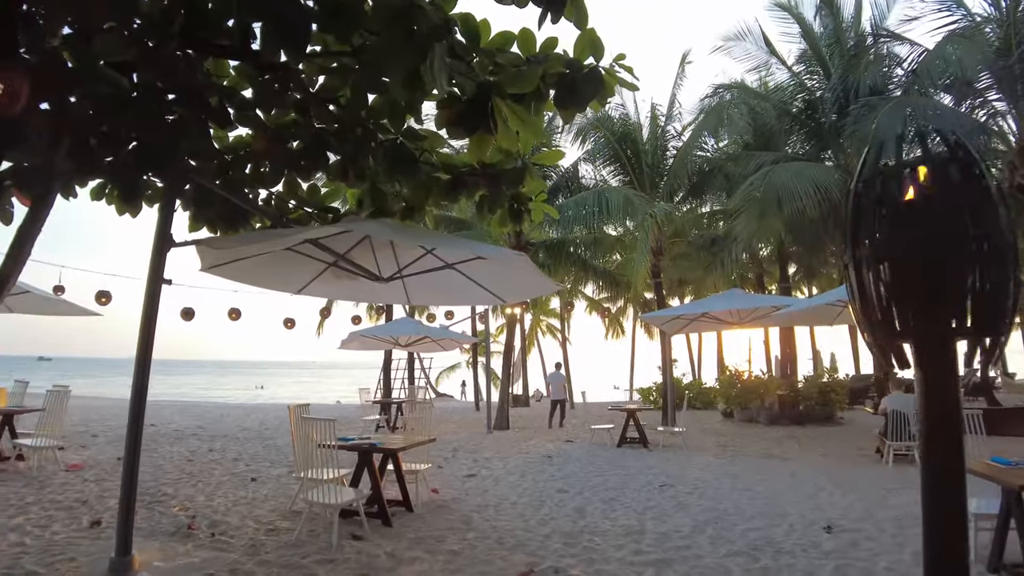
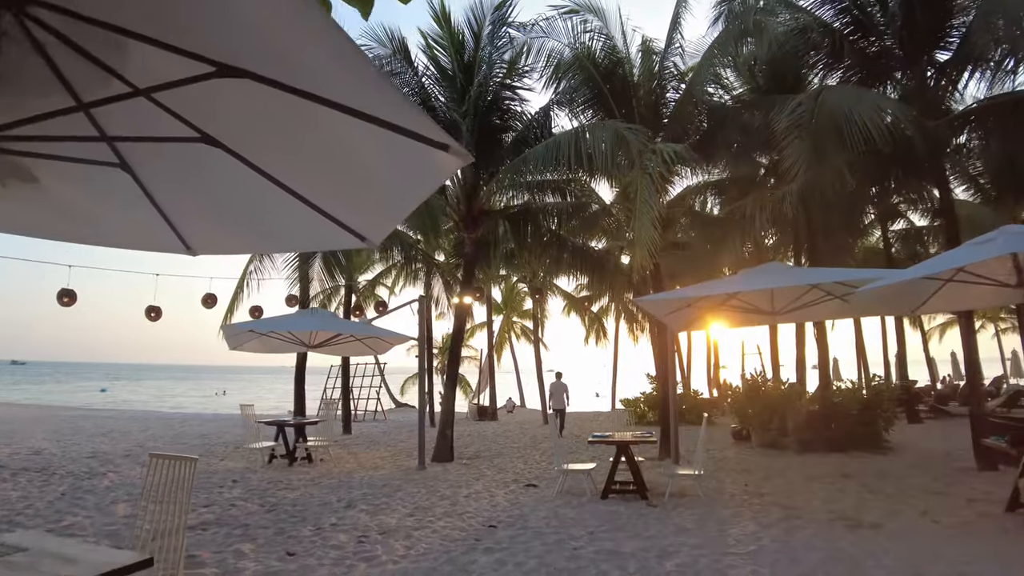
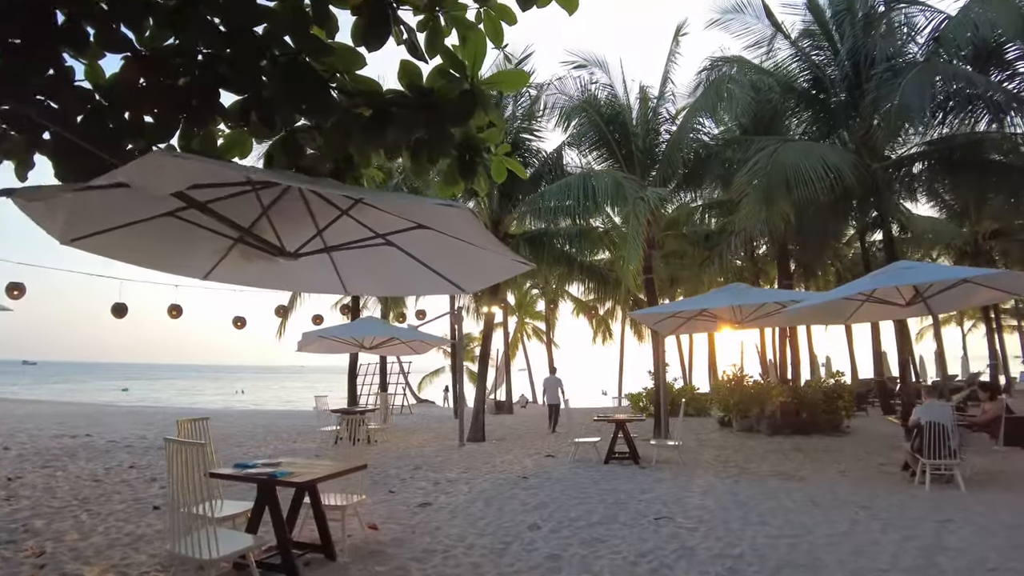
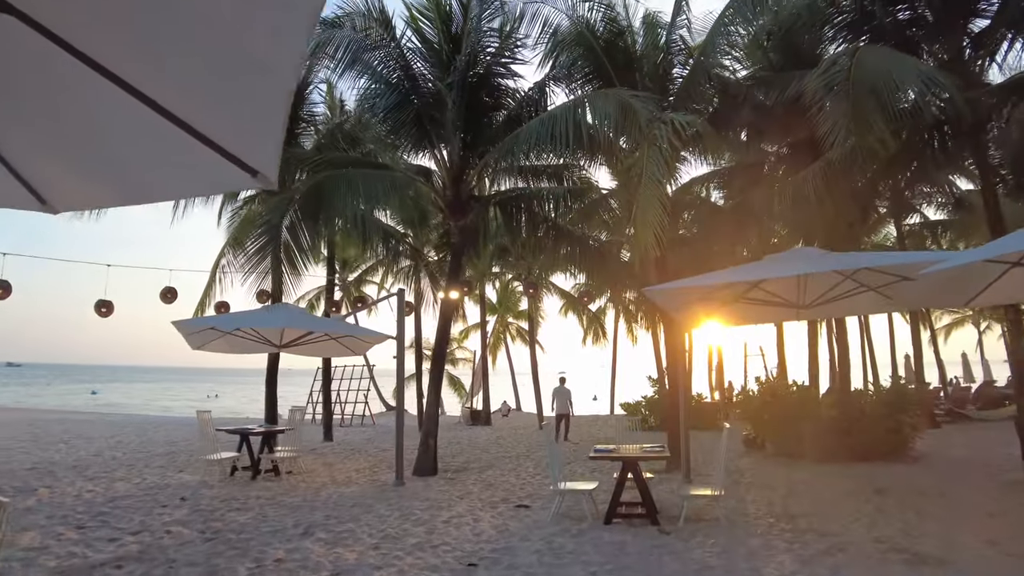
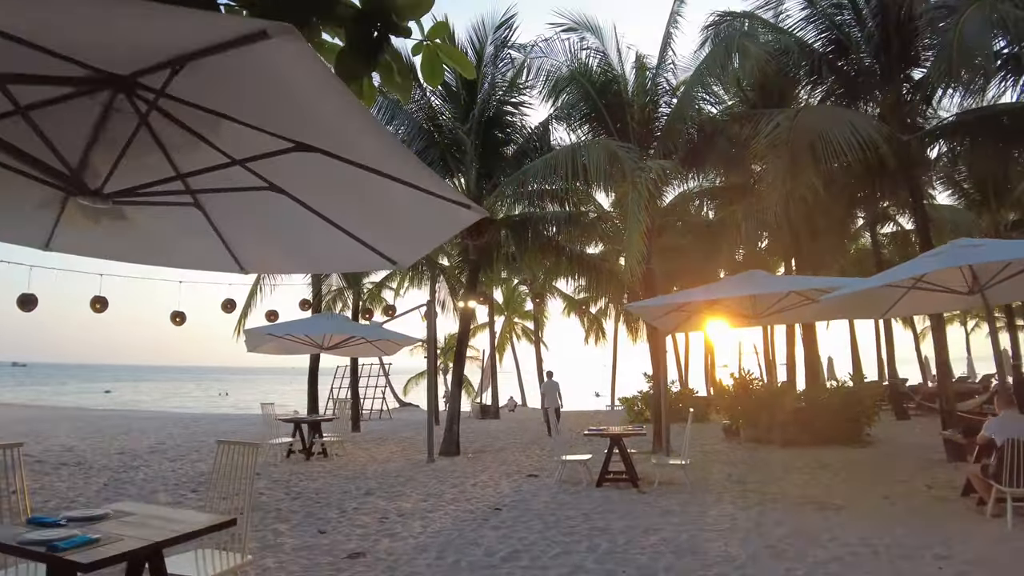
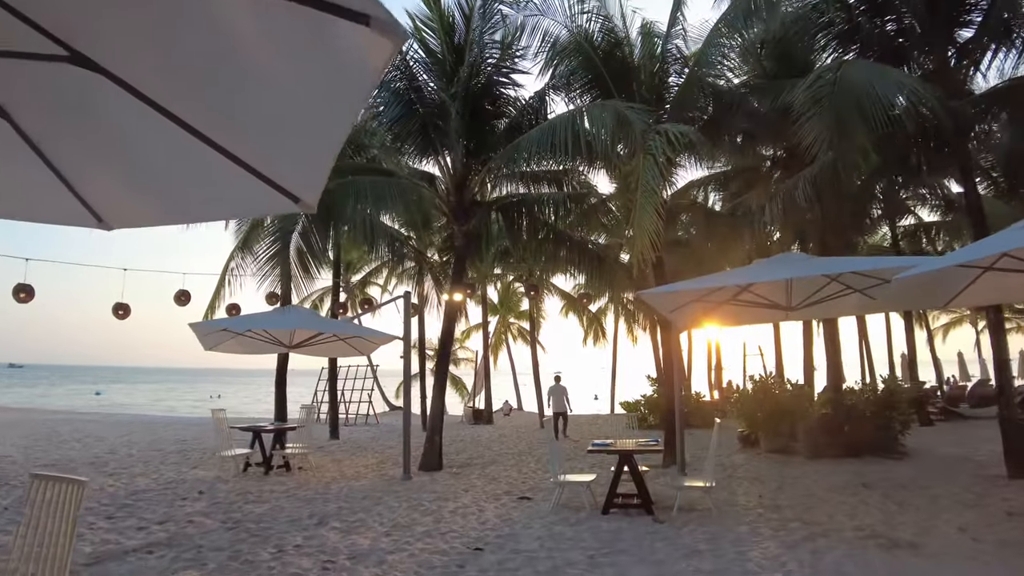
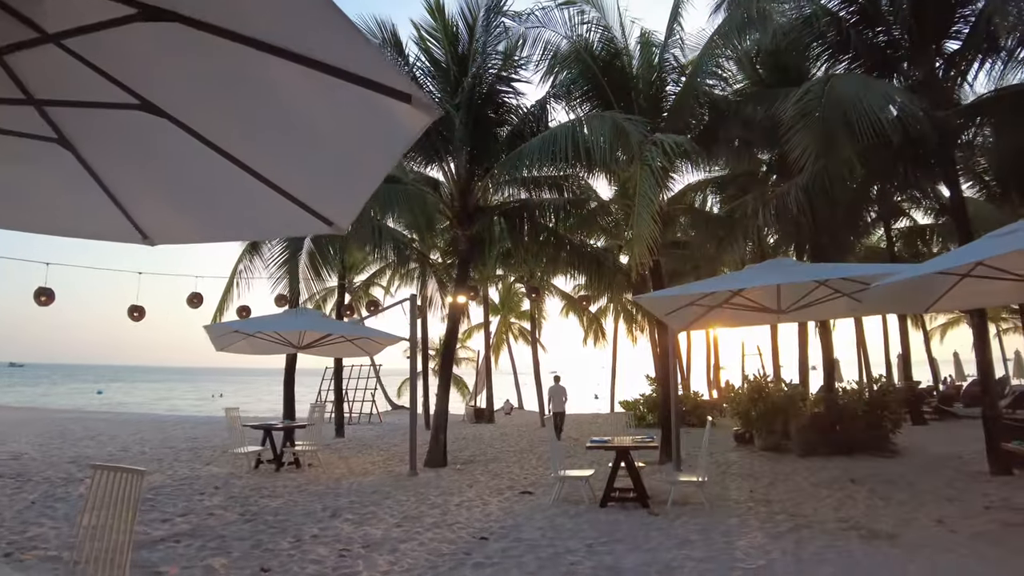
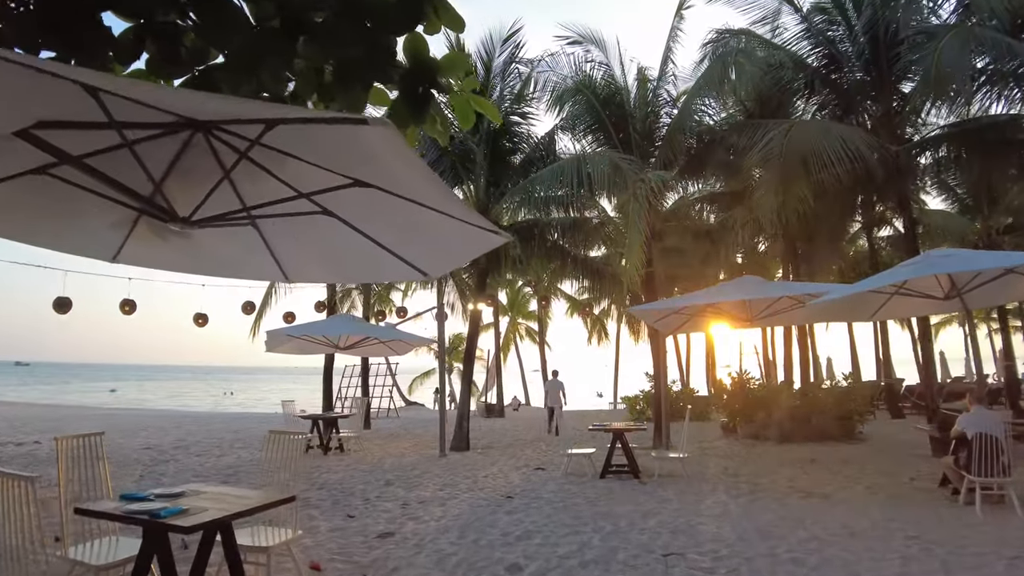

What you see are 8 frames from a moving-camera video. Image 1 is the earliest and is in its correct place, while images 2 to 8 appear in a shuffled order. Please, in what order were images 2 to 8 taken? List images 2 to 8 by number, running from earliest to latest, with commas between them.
3, 8, 5, 2, 7, 6, 4
